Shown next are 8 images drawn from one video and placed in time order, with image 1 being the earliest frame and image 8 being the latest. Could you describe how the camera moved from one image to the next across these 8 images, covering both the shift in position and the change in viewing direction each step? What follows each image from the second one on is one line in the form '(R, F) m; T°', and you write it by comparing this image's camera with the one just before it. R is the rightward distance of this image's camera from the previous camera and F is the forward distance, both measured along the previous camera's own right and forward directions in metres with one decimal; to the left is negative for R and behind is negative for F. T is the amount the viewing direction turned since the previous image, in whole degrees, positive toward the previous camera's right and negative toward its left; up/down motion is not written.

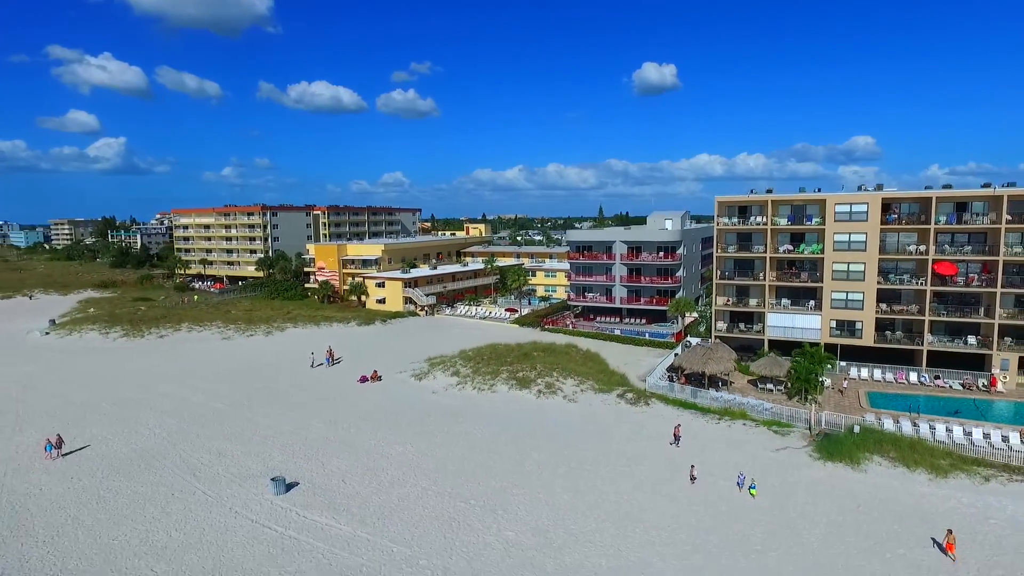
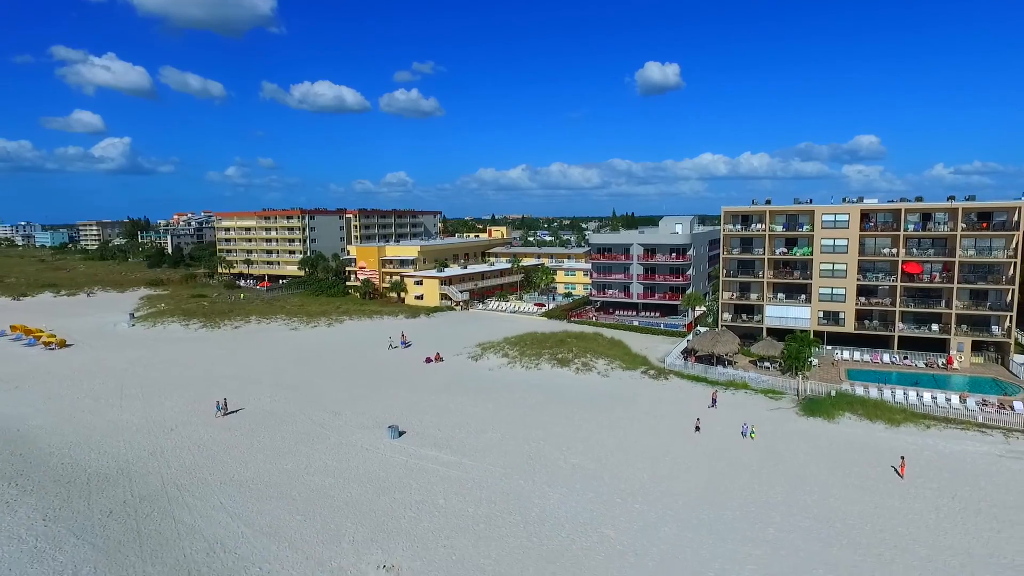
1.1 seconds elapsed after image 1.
(-2.6, -6.9) m; 0°
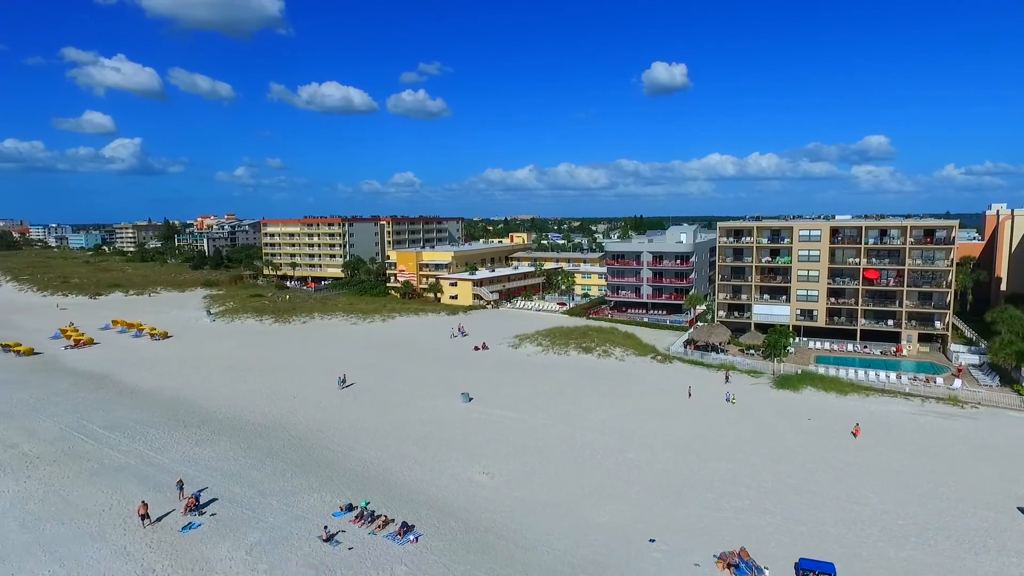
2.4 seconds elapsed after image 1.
(-2.2, -9.4) m; -1°
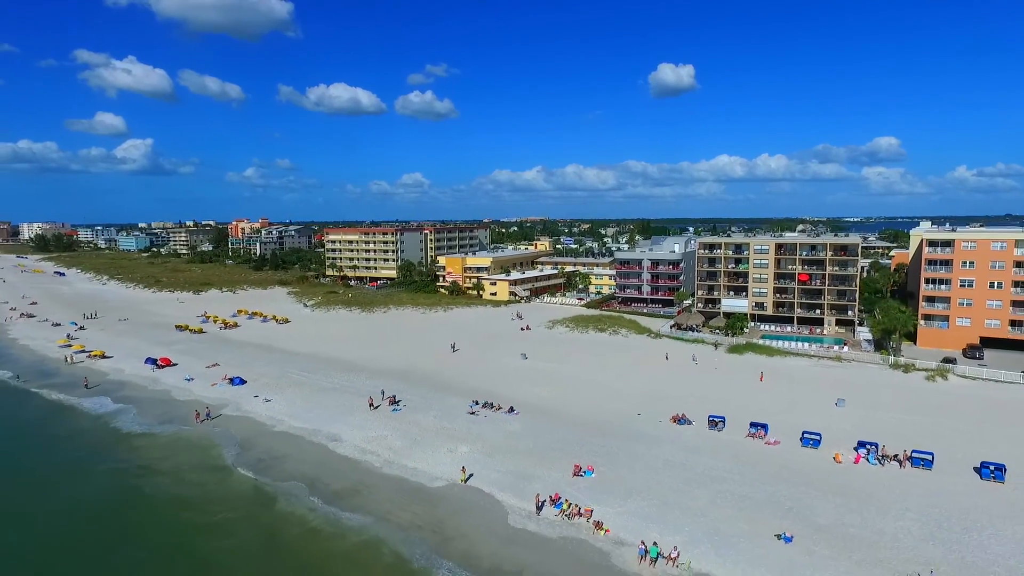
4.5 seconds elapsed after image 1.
(-3.4, -20.3) m; -1°
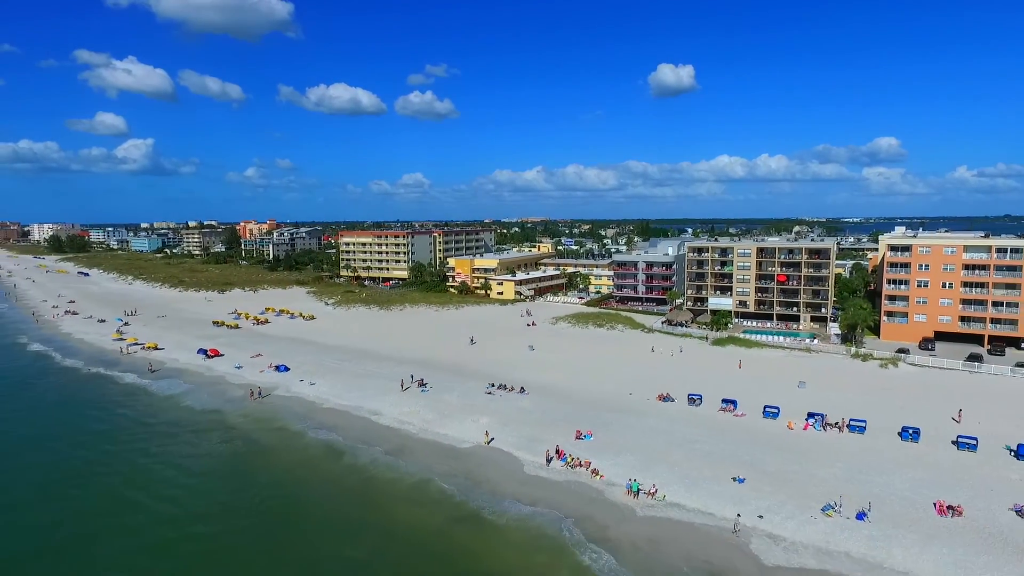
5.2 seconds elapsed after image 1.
(-0.9, -7.6) m; 0°
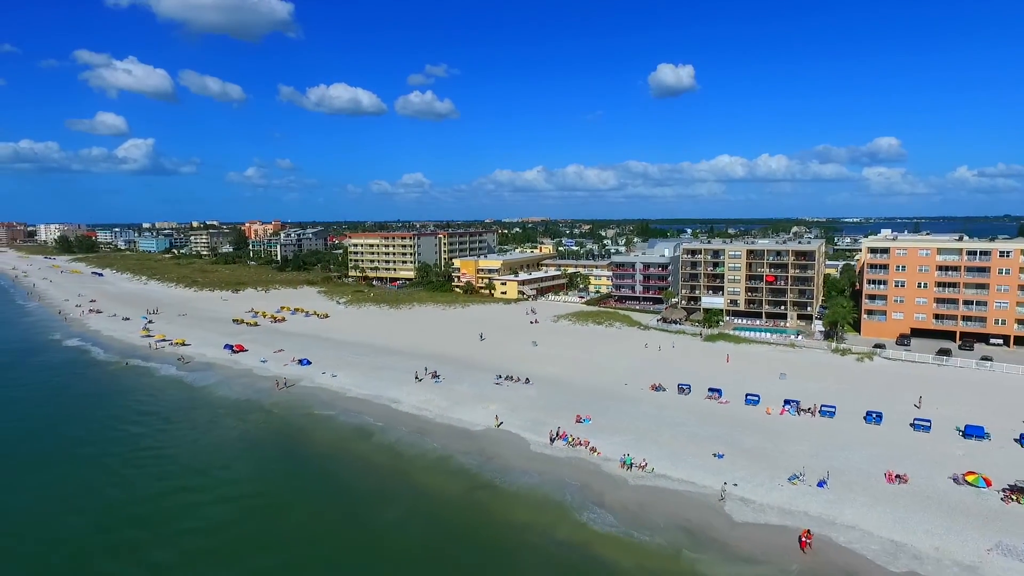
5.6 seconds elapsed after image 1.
(-0.5, -4.7) m; 0°
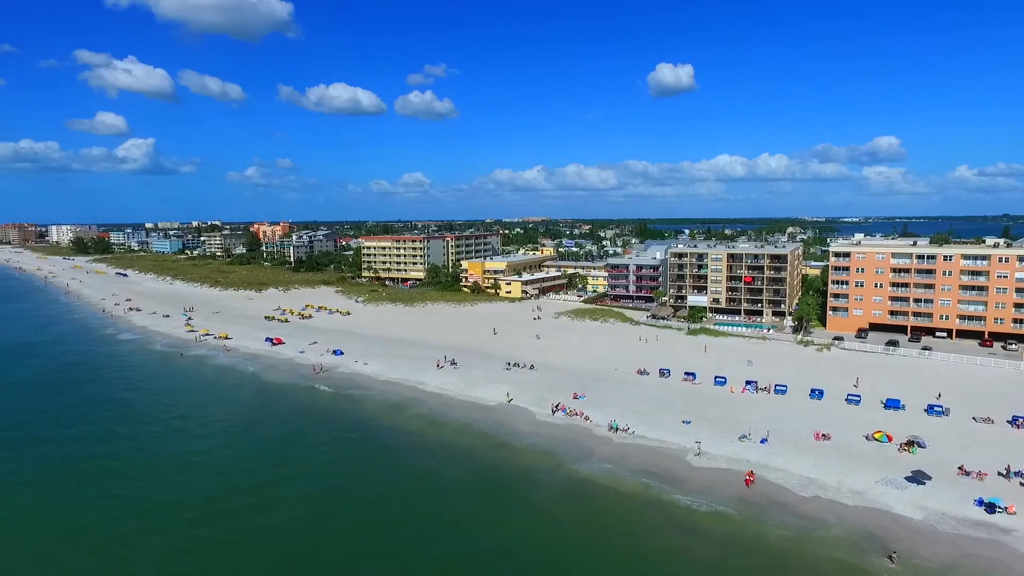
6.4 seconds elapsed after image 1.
(-0.8, -9.5) m; 0°
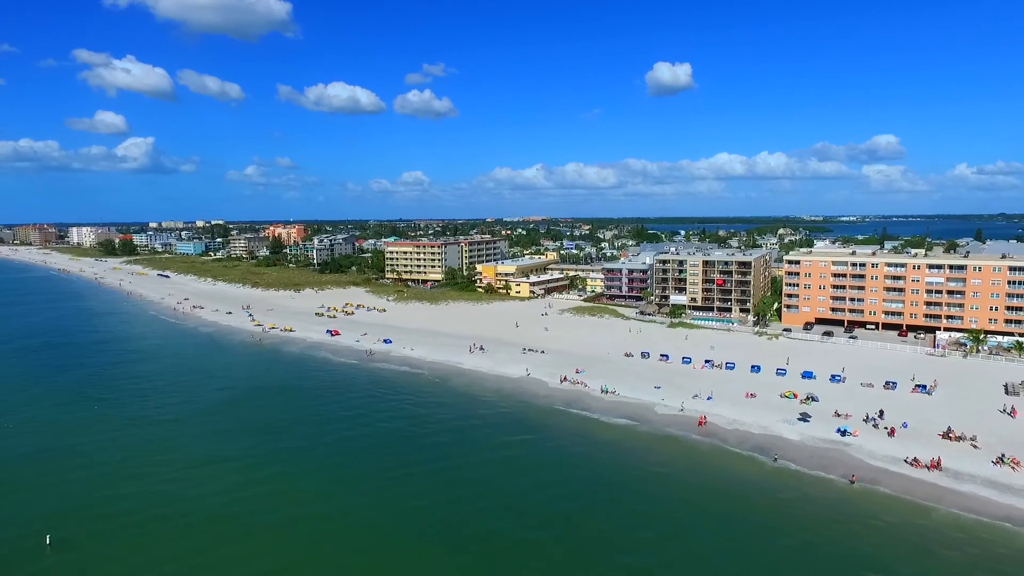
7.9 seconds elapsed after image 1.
(-2.2, -18.3) m; 0°
